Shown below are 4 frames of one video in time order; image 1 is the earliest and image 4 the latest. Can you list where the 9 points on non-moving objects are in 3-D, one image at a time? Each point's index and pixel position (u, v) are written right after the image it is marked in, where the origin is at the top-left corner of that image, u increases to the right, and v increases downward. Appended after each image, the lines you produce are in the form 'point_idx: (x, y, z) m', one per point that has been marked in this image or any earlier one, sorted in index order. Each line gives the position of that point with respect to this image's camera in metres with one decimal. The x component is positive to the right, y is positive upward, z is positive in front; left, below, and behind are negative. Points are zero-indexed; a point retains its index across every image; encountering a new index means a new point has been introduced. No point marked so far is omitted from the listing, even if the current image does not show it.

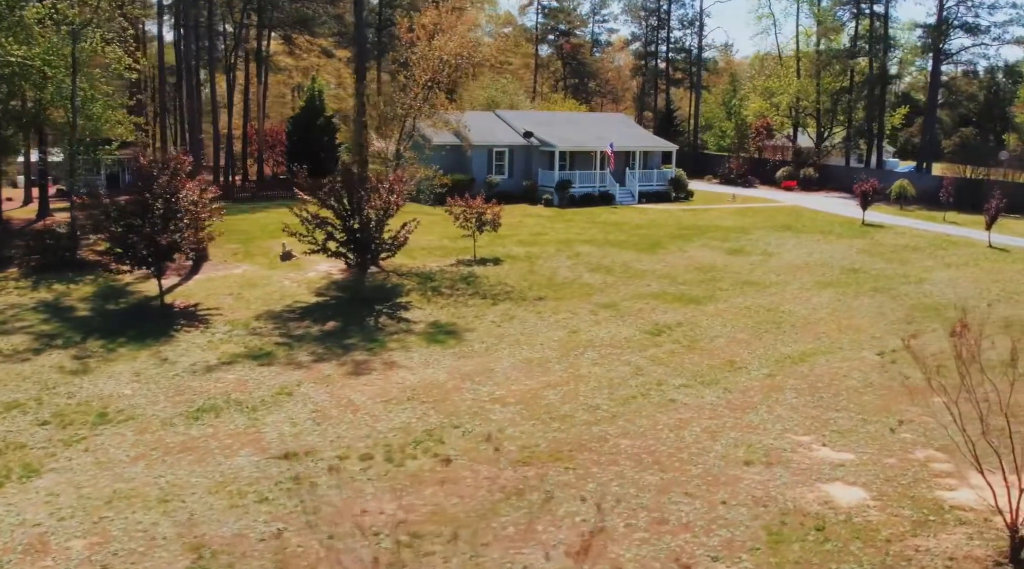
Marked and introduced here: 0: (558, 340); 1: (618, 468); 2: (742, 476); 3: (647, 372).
0: (+1.0, -1.2, +17.6) m
1: (+1.4, -2.6, +12.3) m
2: (+3.2, -2.7, +12.1) m
3: (+2.5, -1.6, +16.1) m
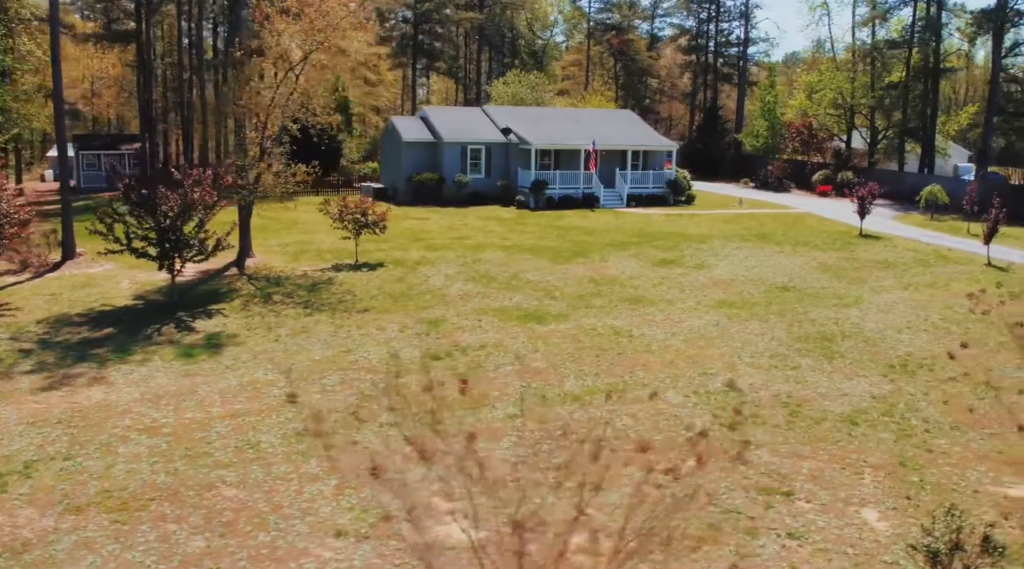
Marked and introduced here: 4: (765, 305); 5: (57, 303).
0: (-3.4, -1.3, +15.2) m
1: (-3.9, -2.8, +9.9) m
2: (-2.2, -2.9, +9.4) m
3: (-2.2, -1.9, +13.5) m
4: (+5.7, -0.5, +19.5) m
5: (-10.0, -0.4, +19.0) m
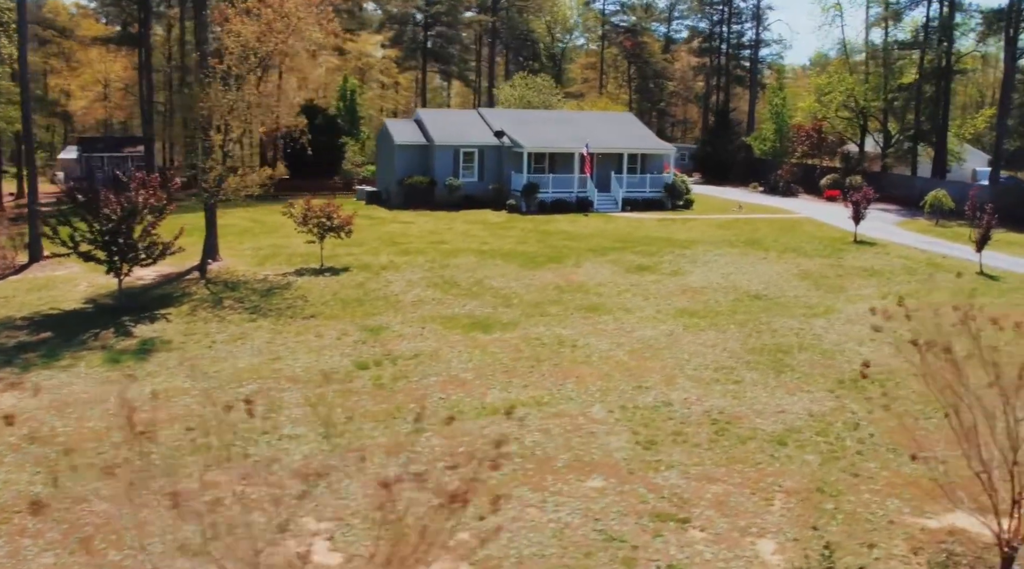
0: (-4.7, -1.4, +14.8) m
1: (-5.3, -2.8, +9.5) m
2: (-3.7, -3.0, +8.9) m
3: (-3.5, -2.0, +13.0) m
4: (+4.7, -0.6, +18.7) m
5: (-11.0, -0.4, +18.9) m
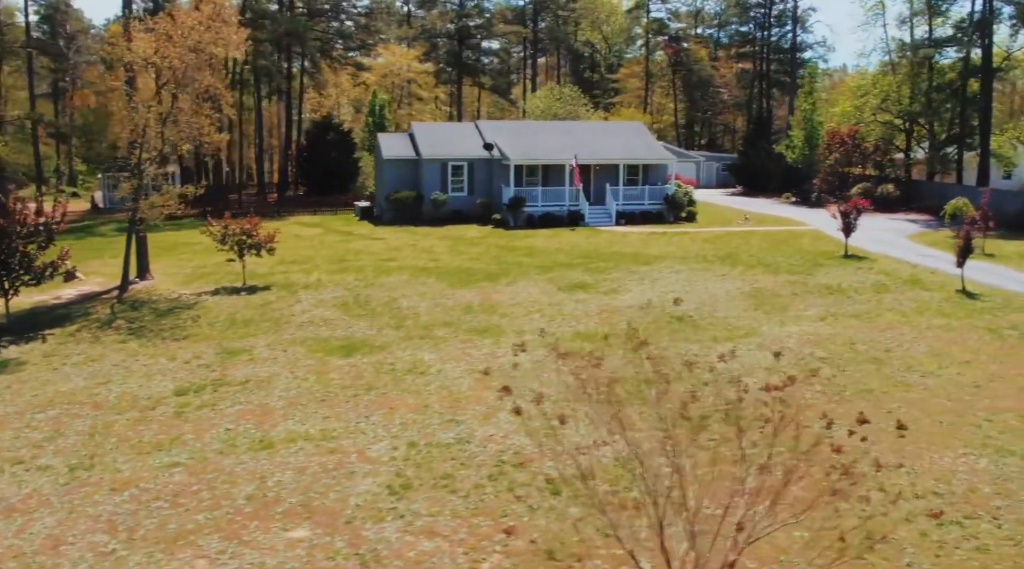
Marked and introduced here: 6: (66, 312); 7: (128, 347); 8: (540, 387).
0: (-7.5, -1.8, +14.4) m
1: (-8.9, -3.1, +9.2) m
2: (-7.3, -3.2, +8.4) m
3: (-6.6, -2.3, +12.4) m
4: (+2.3, -1.1, +16.9) m
5: (-13.3, -0.9, +19.2) m
6: (-10.1, -0.6, +19.8) m
7: (-7.5, -1.2, +17.0) m
8: (+0.5, -1.7, +14.2) m
